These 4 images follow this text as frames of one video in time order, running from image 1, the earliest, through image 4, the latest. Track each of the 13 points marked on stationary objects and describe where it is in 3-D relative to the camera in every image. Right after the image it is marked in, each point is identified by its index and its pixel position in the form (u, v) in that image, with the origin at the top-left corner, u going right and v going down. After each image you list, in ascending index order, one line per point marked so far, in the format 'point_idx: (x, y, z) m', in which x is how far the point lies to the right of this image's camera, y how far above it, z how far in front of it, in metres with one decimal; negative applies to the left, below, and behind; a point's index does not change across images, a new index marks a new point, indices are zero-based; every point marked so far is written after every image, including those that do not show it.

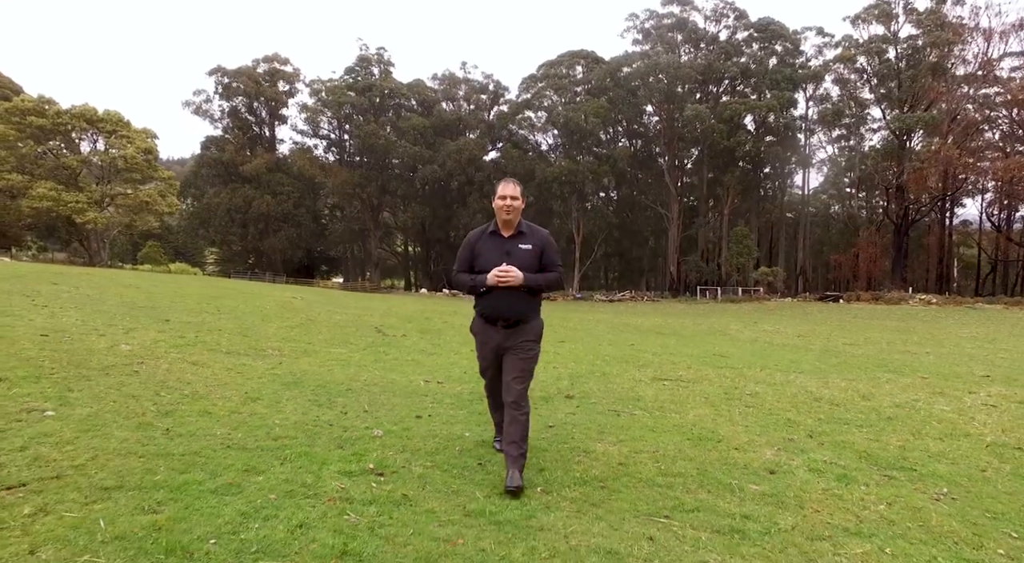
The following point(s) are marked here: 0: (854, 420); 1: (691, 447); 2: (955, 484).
0: (+3.3, -1.3, +6.3) m
1: (+1.4, -1.3, +5.0) m
2: (+3.0, -1.3, +4.4) m
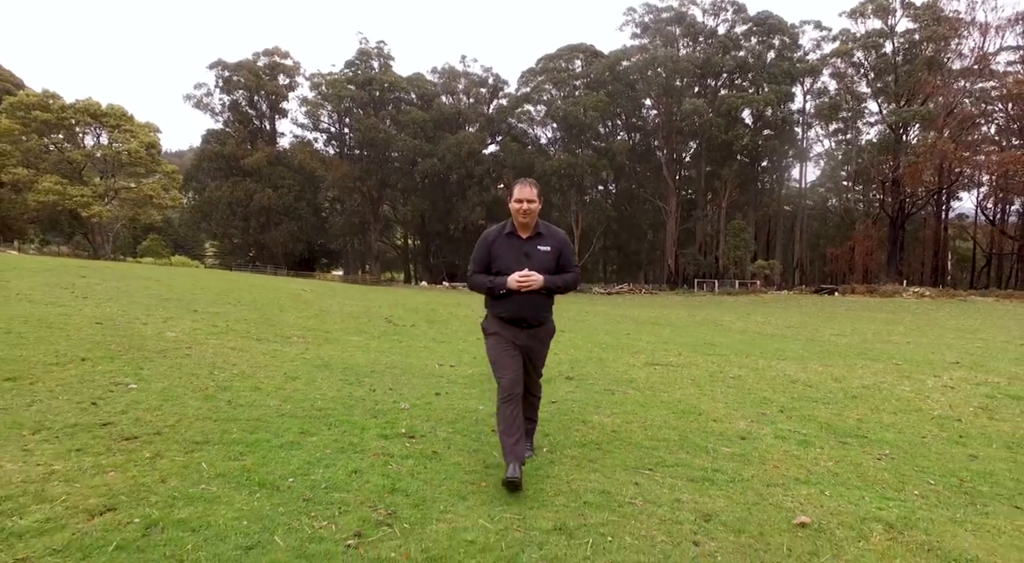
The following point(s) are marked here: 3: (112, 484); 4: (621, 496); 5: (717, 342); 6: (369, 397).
0: (+3.3, -1.2, +7.1) m
1: (+1.4, -1.2, +5.8) m
2: (+3.0, -1.3, +5.2) m
3: (-1.9, -1.0, +3.1) m
4: (+0.6, -1.2, +3.8) m
5: (+3.9, -1.1, +12.4) m
6: (-1.2, -1.0, +5.7) m
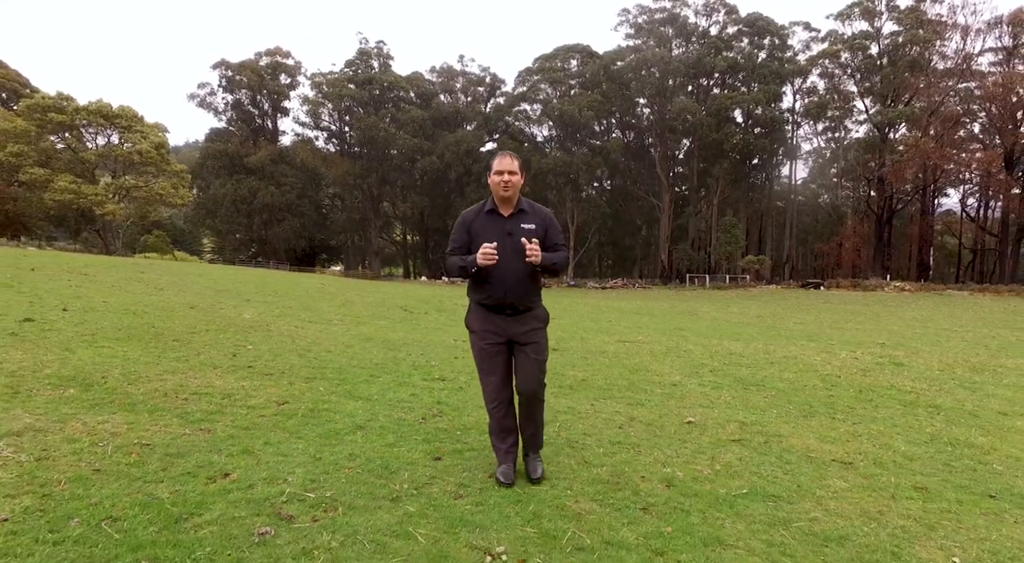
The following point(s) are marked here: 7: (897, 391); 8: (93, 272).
0: (+3.3, -1.2, +9.3) m
1: (+1.4, -1.1, +8.0) m
2: (+3.0, -1.2, +7.4) m
3: (-1.9, -0.9, +5.3) m
4: (+0.6, -1.2, +6.0) m
5: (+3.8, -1.0, +14.7) m
6: (-1.3, -0.9, +7.9) m
7: (+4.3, -1.2, +7.4) m
8: (-8.1, +0.2, +12.8) m
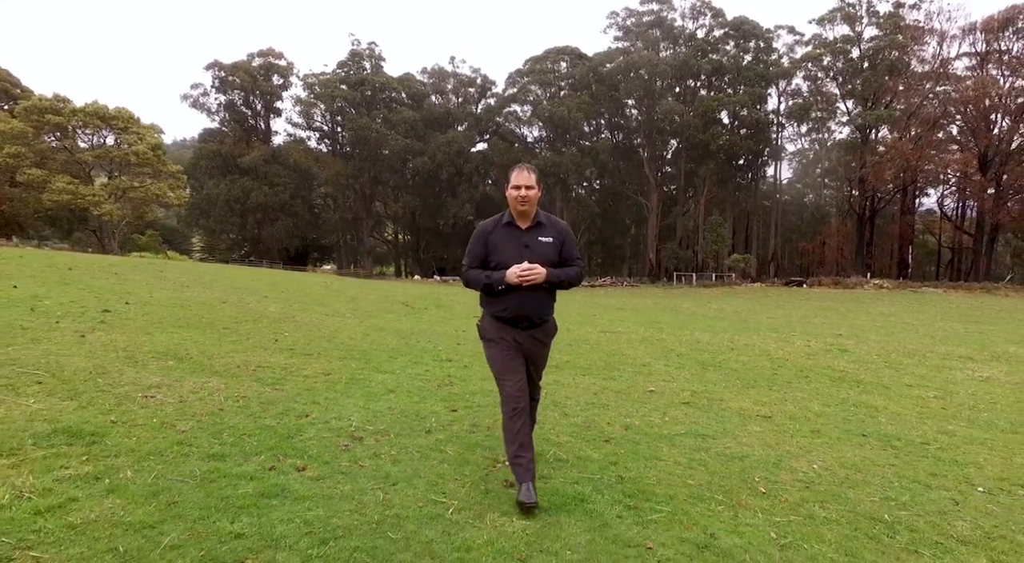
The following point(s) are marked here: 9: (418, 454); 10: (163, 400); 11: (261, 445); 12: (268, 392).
0: (+3.2, -1.1, +10.7) m
1: (+1.4, -1.1, +9.3) m
2: (+3.0, -1.2, +8.8) m
3: (-1.9, -0.9, +6.6) m
4: (+0.6, -1.1, +7.3) m
5: (+3.7, -1.0, +16.1) m
6: (-1.3, -0.9, +9.2) m
7: (+4.3, -1.2, +8.8) m
8: (-8.3, +0.2, +14.0) m
9: (-0.6, -1.1, +4.1) m
10: (-2.3, -0.8, +4.4) m
11: (-1.5, -1.0, +3.8) m
12: (-1.9, -0.9, +5.1) m
